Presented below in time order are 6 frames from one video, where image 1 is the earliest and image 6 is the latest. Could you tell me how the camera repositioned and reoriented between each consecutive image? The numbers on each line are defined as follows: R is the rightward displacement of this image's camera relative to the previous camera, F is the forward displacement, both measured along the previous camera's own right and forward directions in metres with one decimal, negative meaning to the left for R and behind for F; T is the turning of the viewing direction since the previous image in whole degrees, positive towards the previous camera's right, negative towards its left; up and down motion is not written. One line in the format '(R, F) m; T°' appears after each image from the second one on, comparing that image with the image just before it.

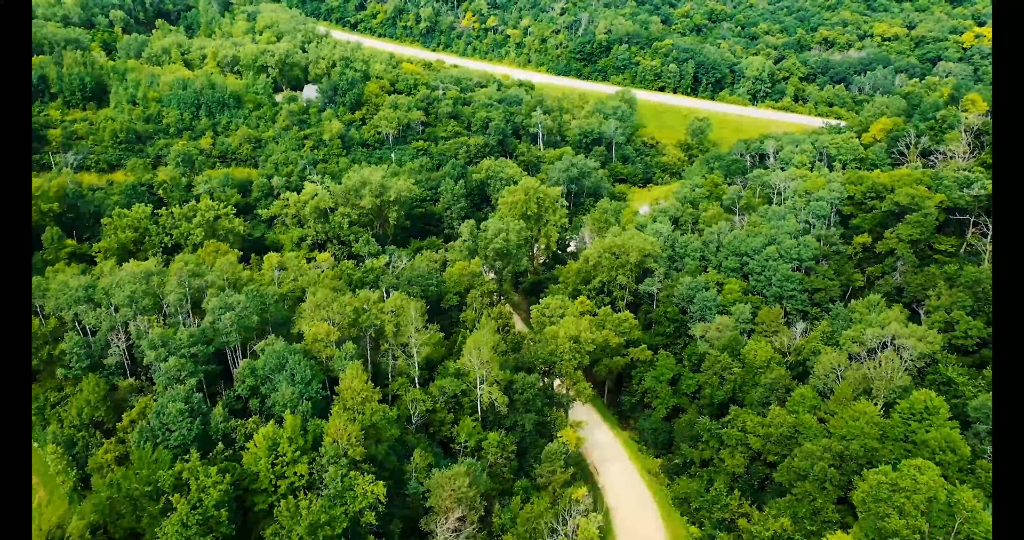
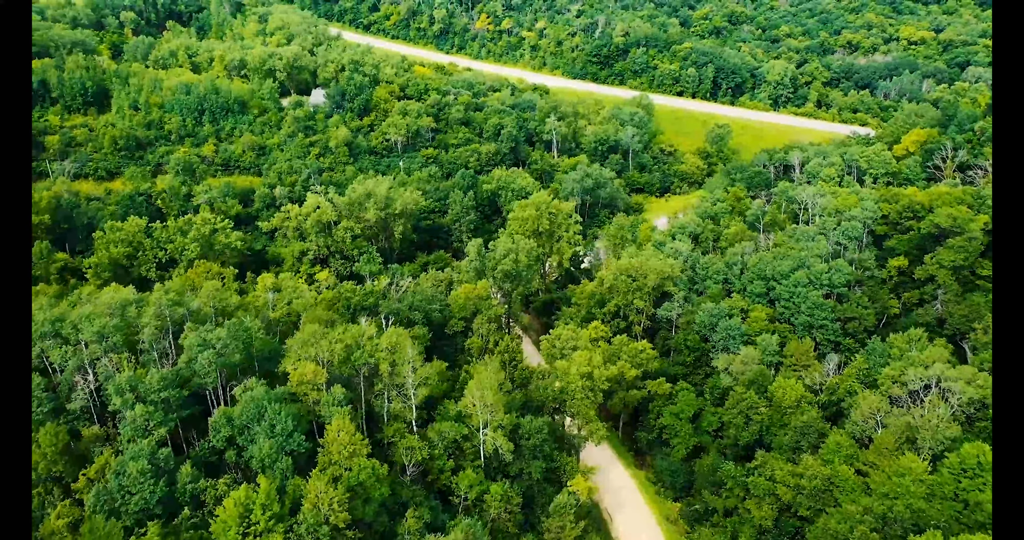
(+0.2, +2.4) m; -1°
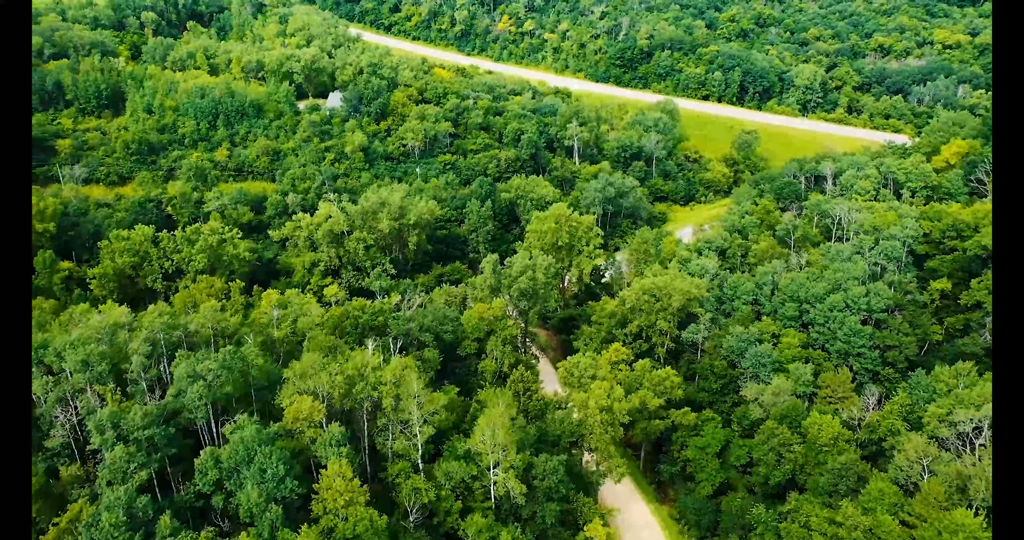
(+0.1, +1.8) m; -2°
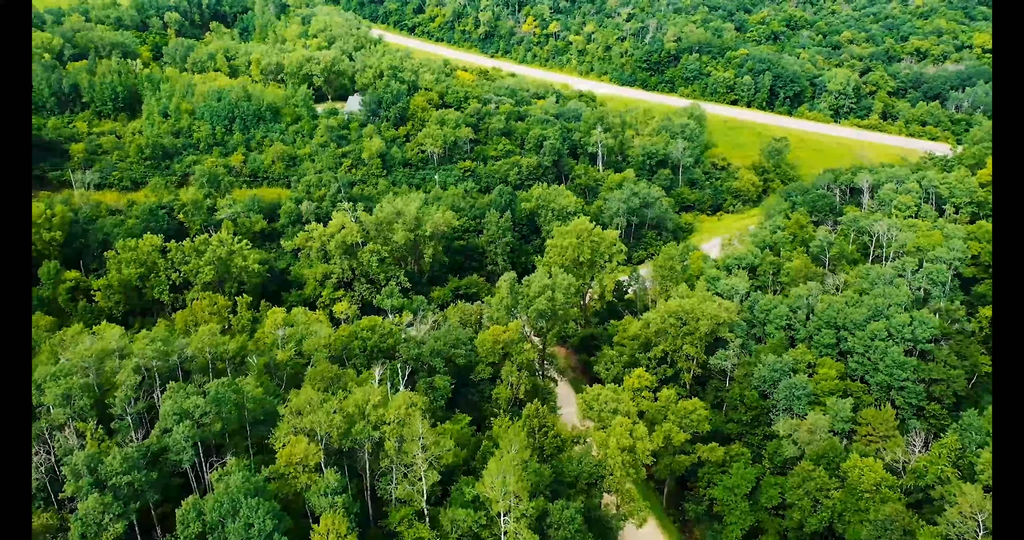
(+0.2, +1.8) m; -2°
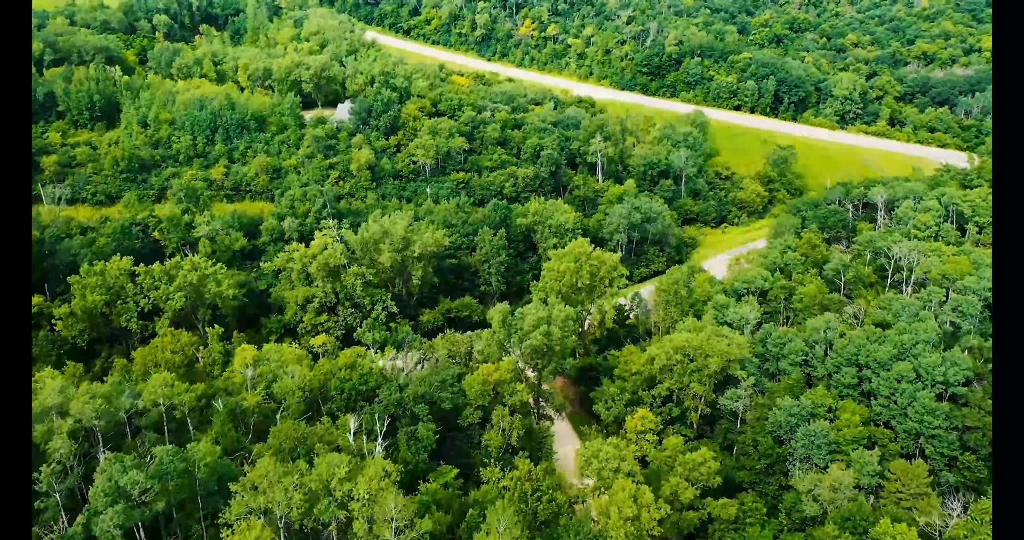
(+0.3, +2.7) m; 0°
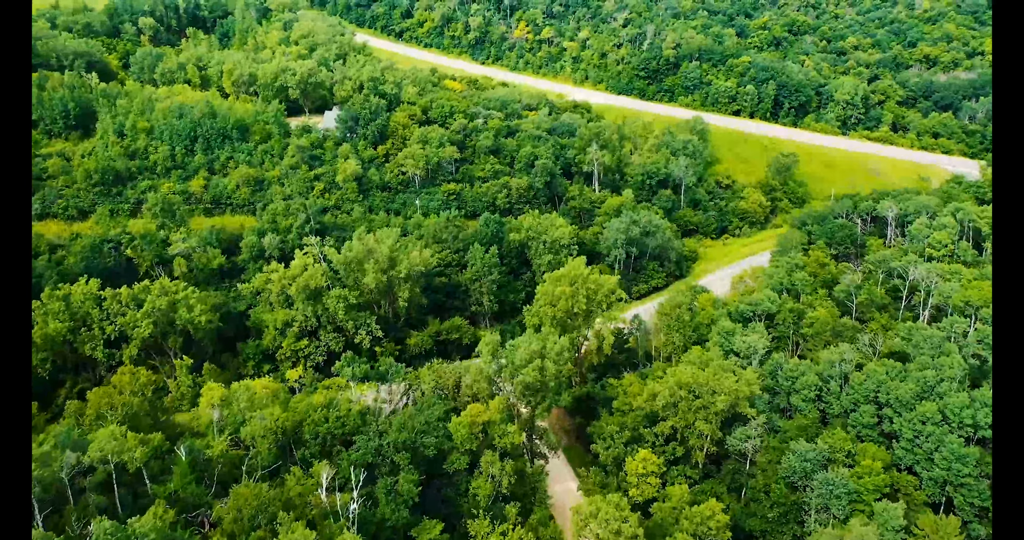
(+0.2, +2.3) m; 0°
